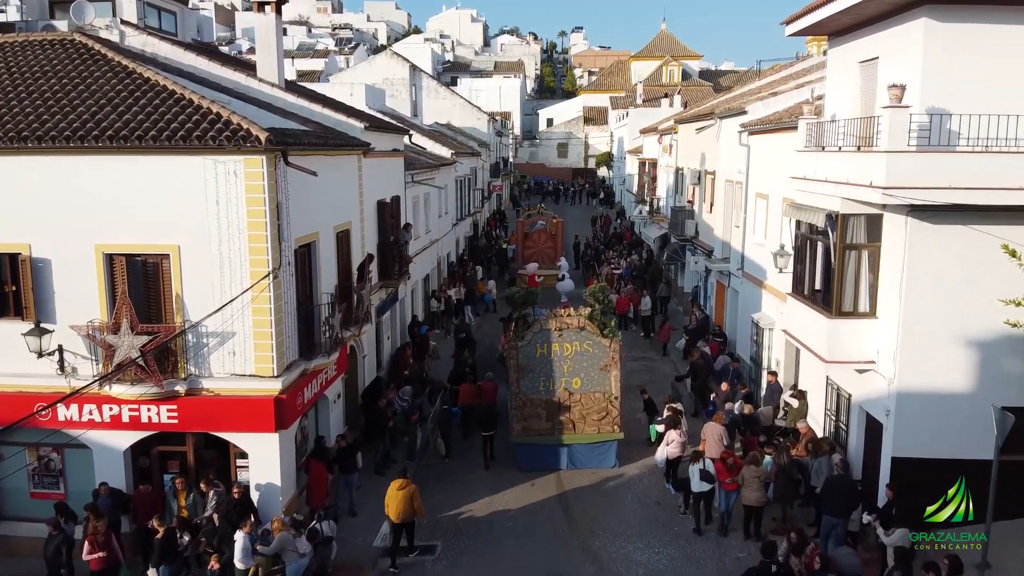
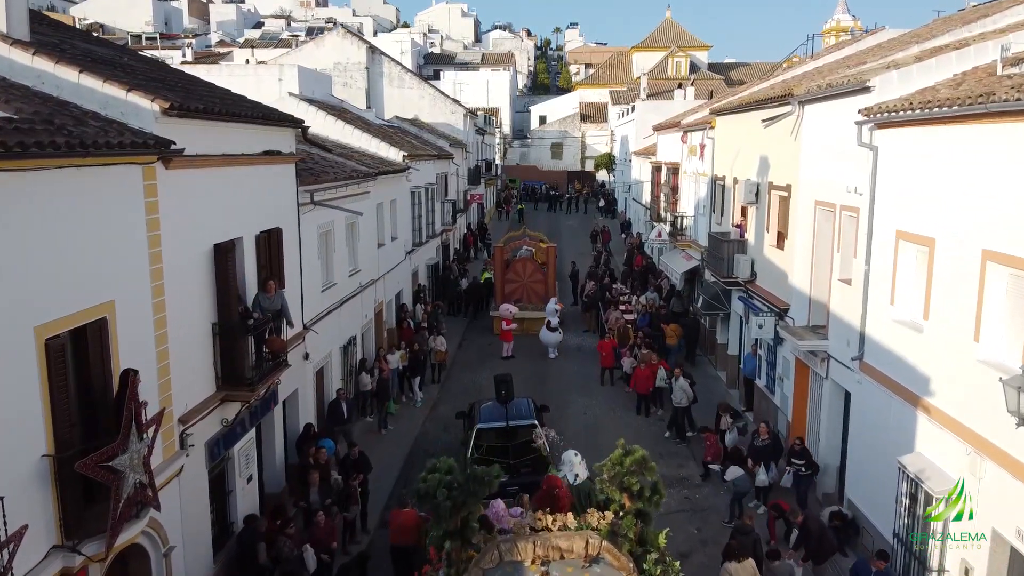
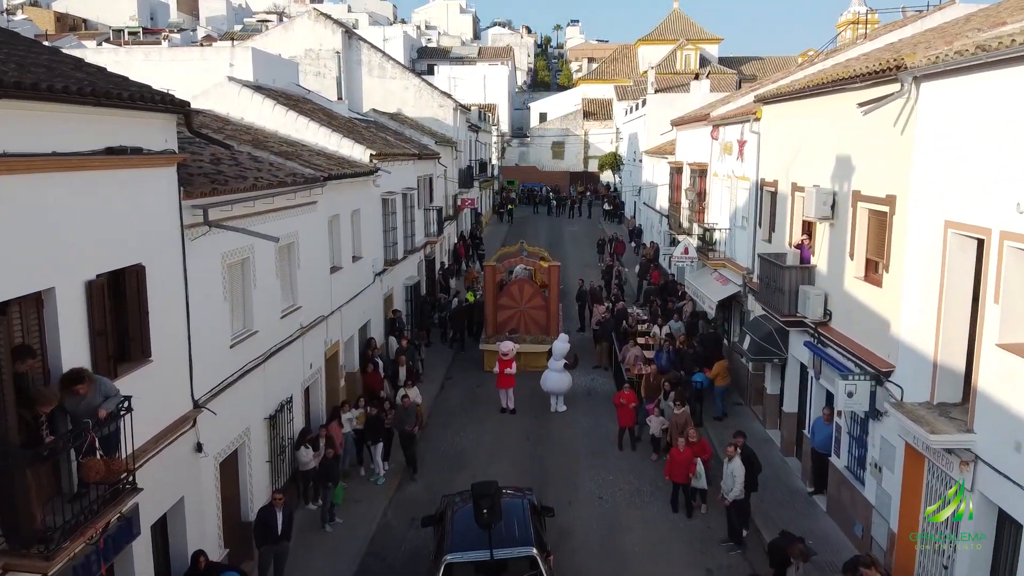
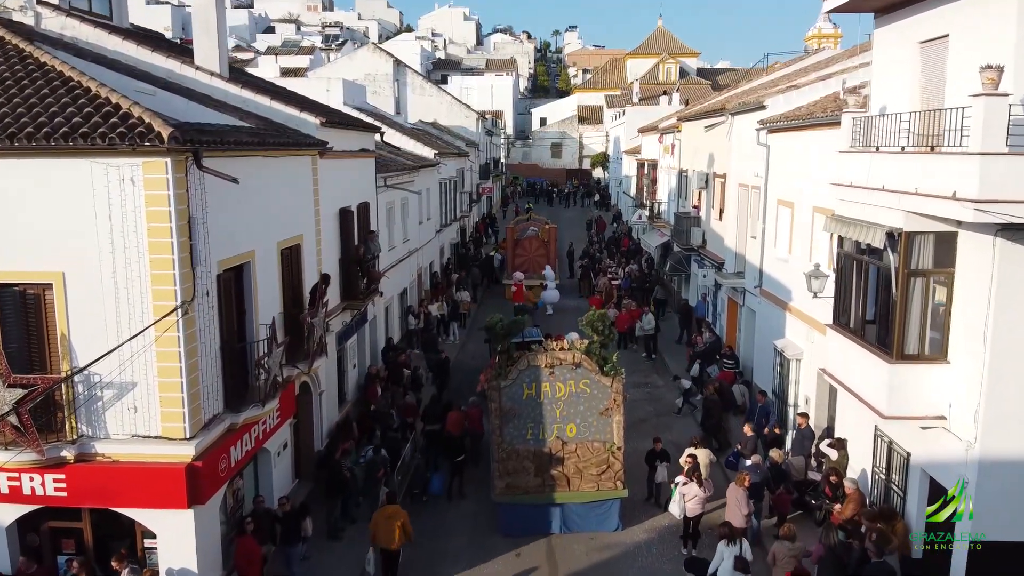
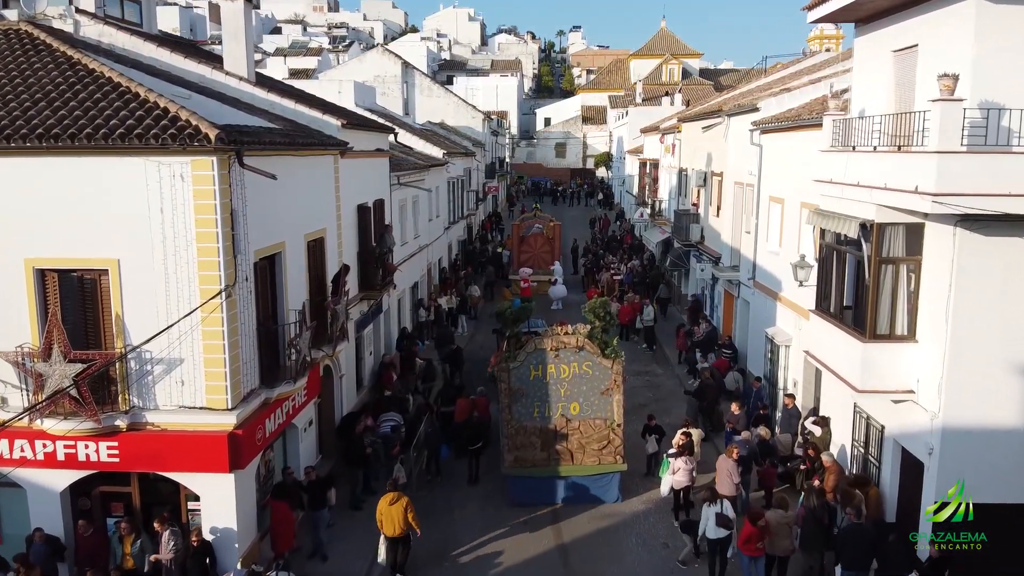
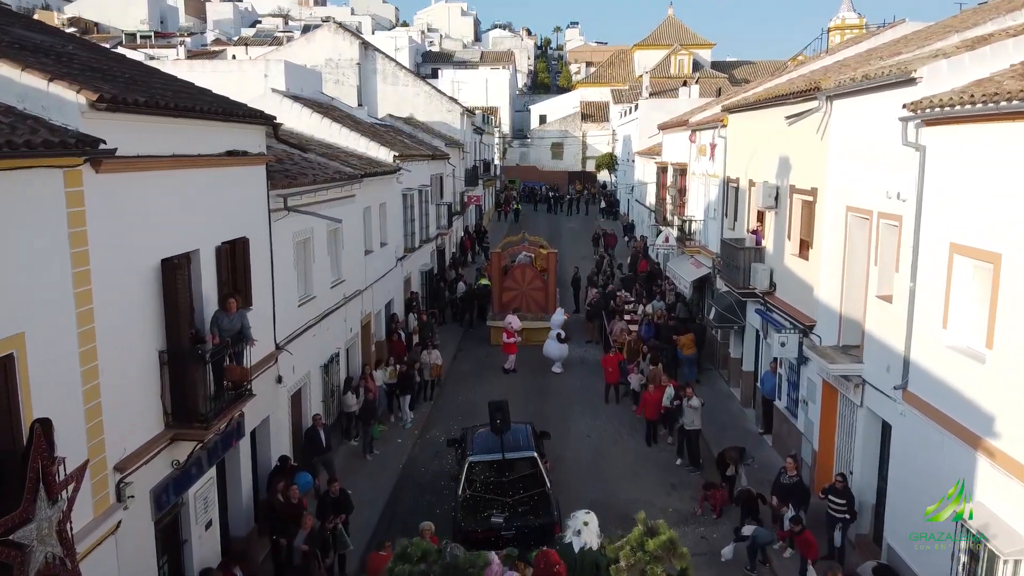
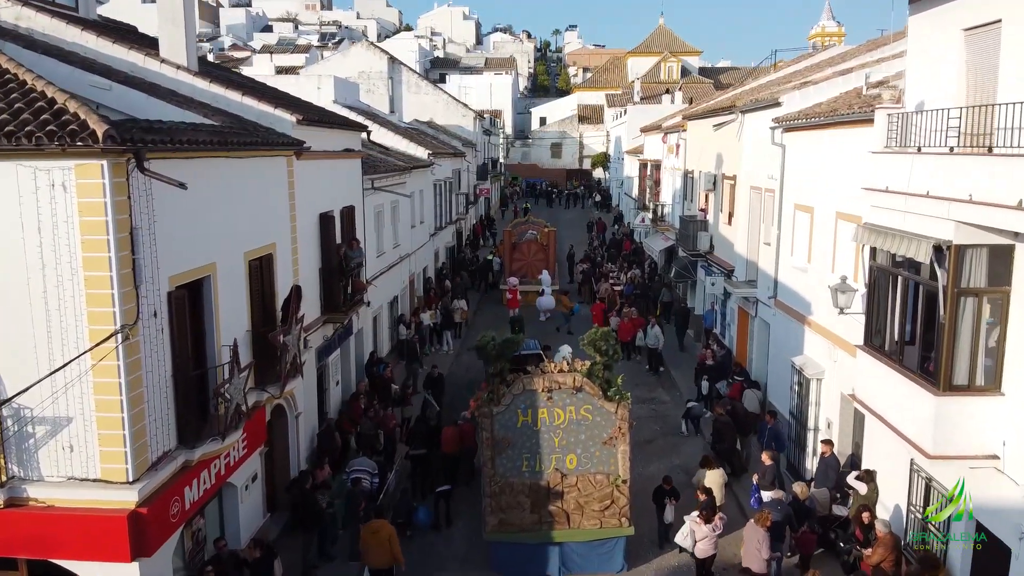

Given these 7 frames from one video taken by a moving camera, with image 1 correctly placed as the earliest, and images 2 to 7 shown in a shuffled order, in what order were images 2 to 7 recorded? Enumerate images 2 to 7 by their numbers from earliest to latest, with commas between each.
5, 4, 7, 2, 6, 3
